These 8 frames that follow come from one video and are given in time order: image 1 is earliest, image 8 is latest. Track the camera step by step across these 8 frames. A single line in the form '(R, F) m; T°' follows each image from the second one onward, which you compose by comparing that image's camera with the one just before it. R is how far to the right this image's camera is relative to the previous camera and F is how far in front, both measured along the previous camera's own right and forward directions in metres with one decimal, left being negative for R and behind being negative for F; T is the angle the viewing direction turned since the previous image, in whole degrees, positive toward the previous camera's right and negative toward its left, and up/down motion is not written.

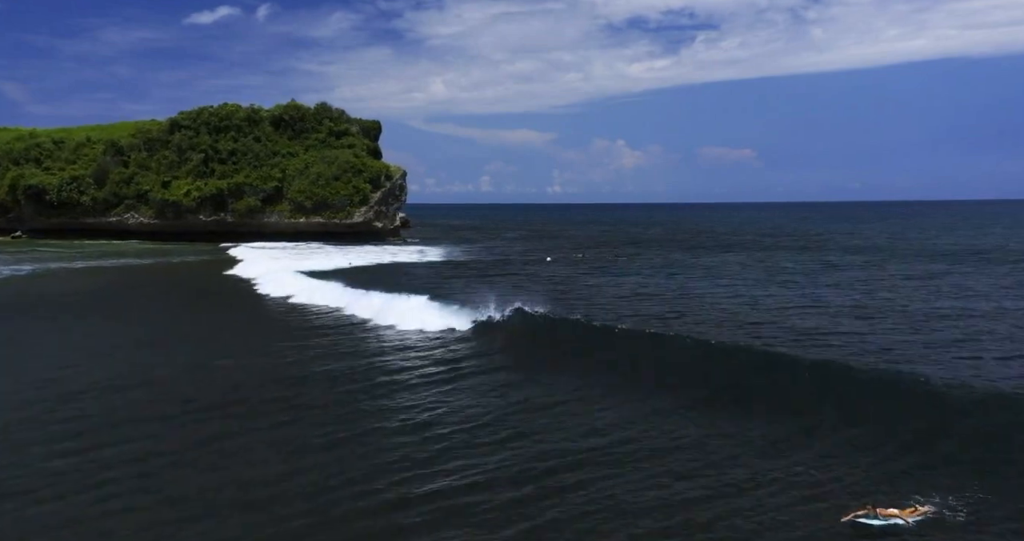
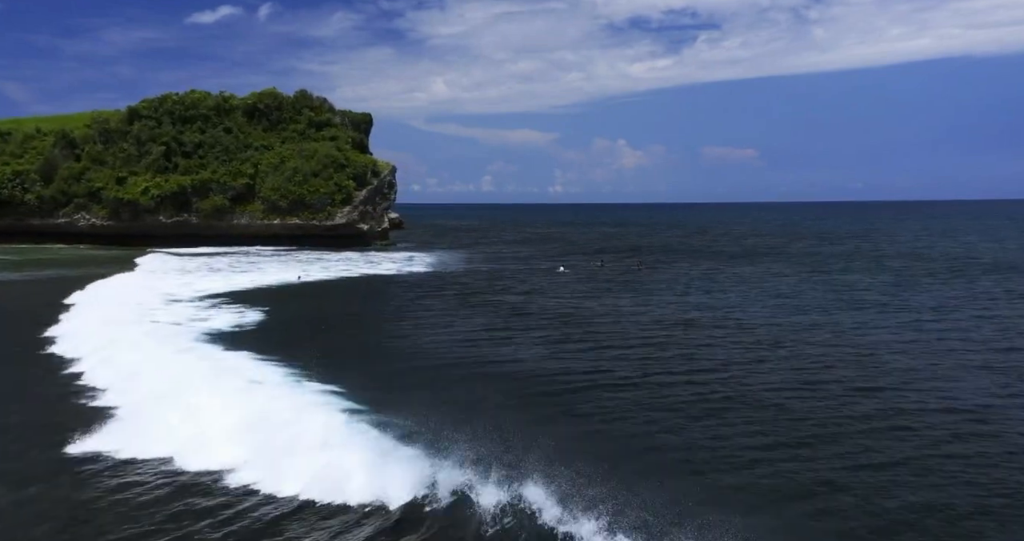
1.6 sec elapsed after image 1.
(0.0, +8.4) m; 0°
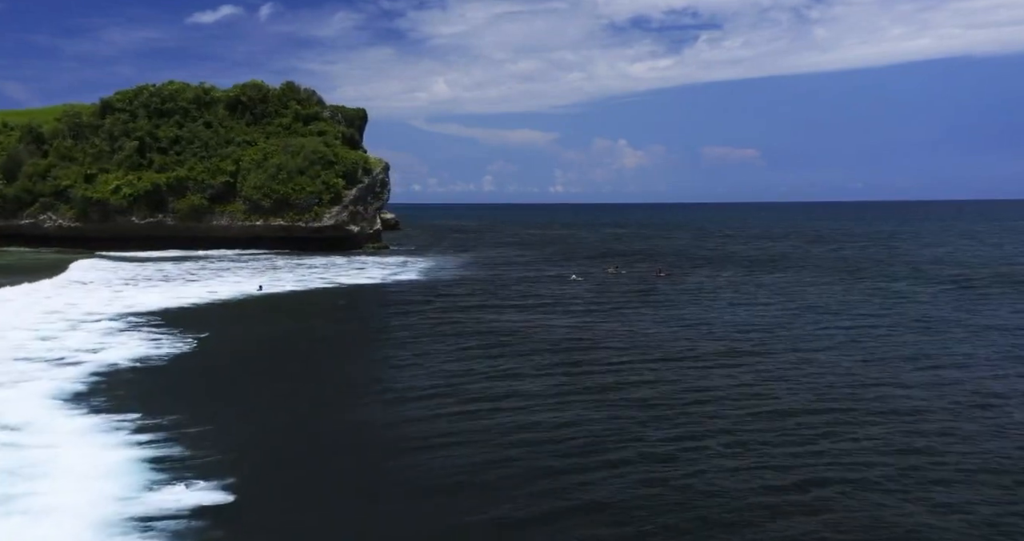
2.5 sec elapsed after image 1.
(-0.1, +4.8) m; 0°
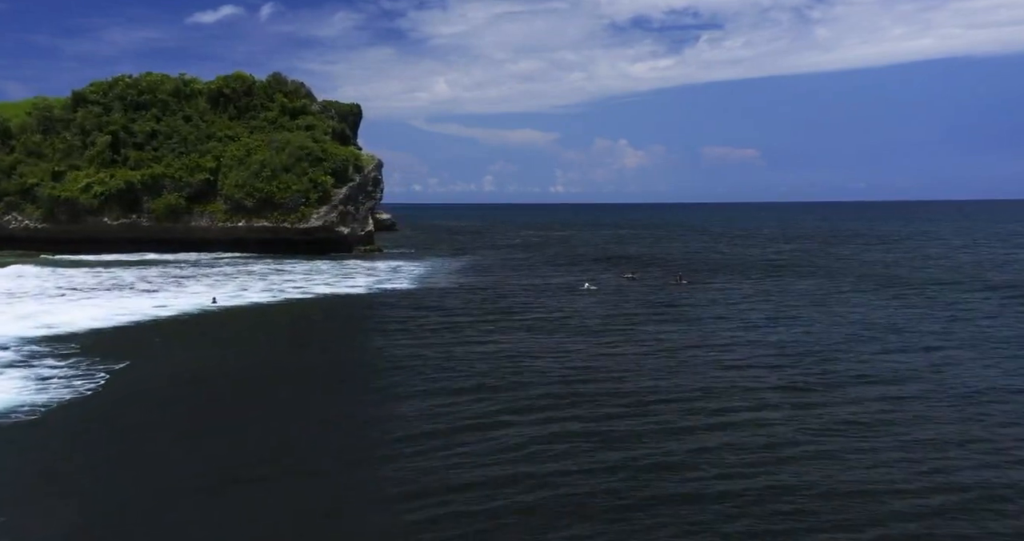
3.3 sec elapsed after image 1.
(-0.1, +4.2) m; 0°
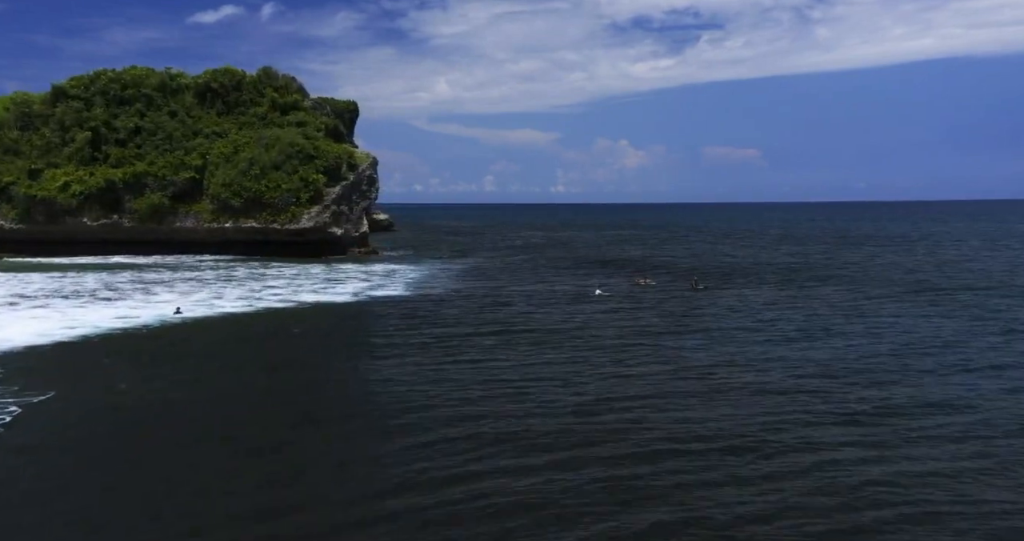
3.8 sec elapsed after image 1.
(0.0, +2.8) m; 0°
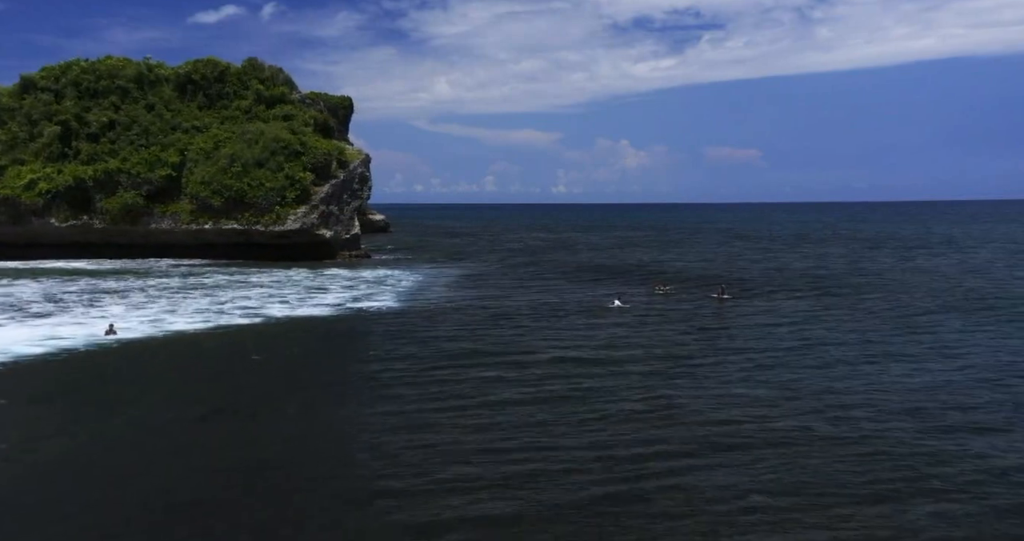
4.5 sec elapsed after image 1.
(-0.1, +3.9) m; 0°
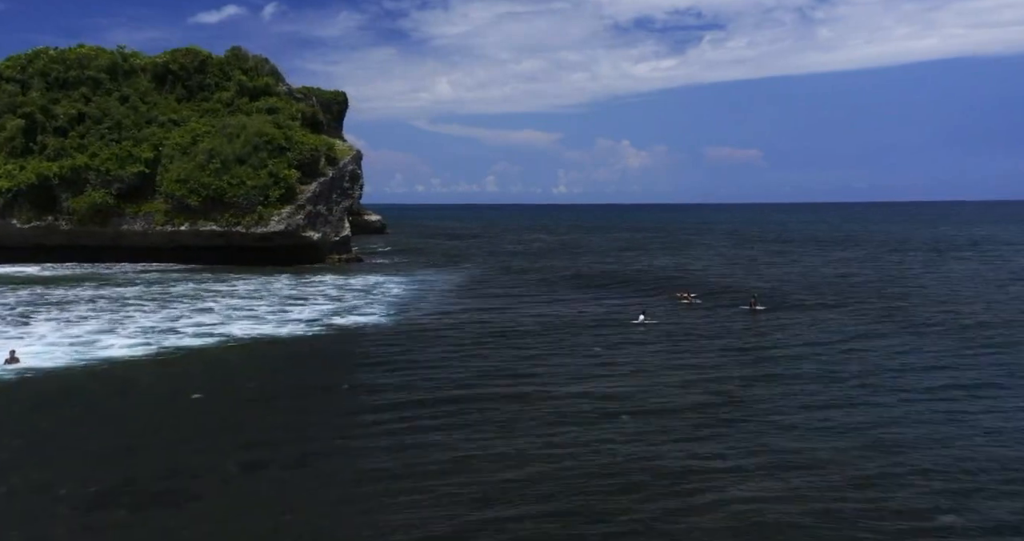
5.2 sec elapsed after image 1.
(-0.1, +3.8) m; 0°
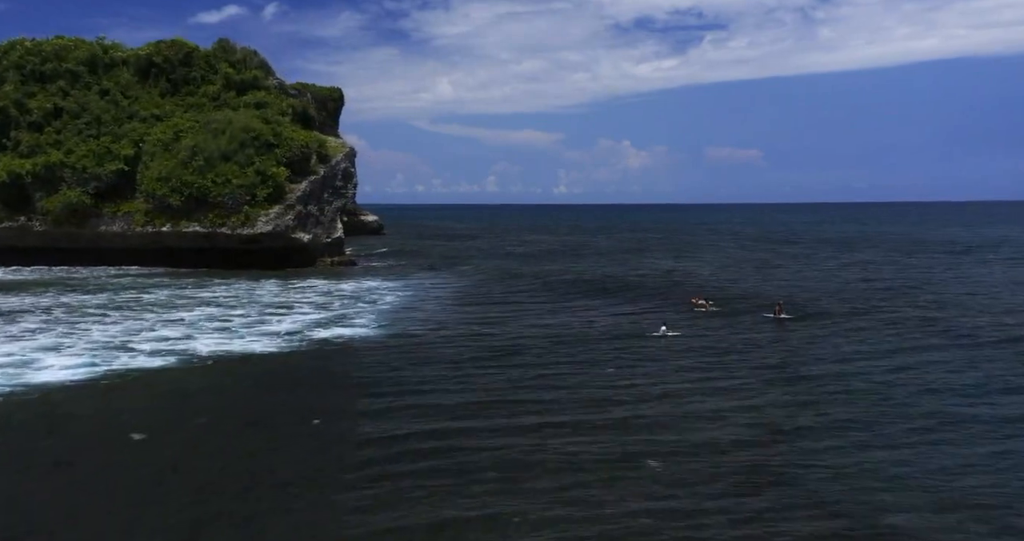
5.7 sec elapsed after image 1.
(-0.1, +2.6) m; 0°
